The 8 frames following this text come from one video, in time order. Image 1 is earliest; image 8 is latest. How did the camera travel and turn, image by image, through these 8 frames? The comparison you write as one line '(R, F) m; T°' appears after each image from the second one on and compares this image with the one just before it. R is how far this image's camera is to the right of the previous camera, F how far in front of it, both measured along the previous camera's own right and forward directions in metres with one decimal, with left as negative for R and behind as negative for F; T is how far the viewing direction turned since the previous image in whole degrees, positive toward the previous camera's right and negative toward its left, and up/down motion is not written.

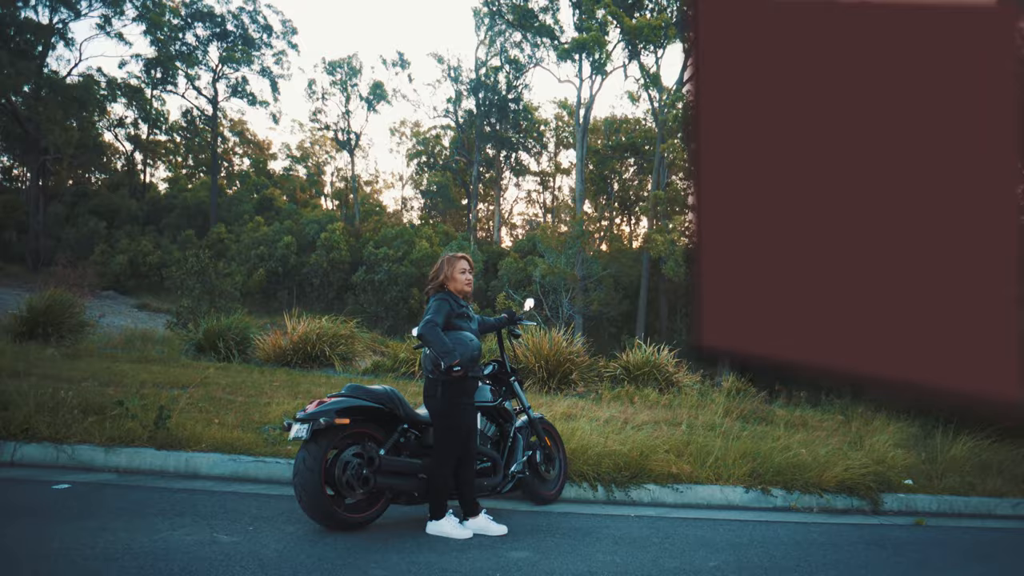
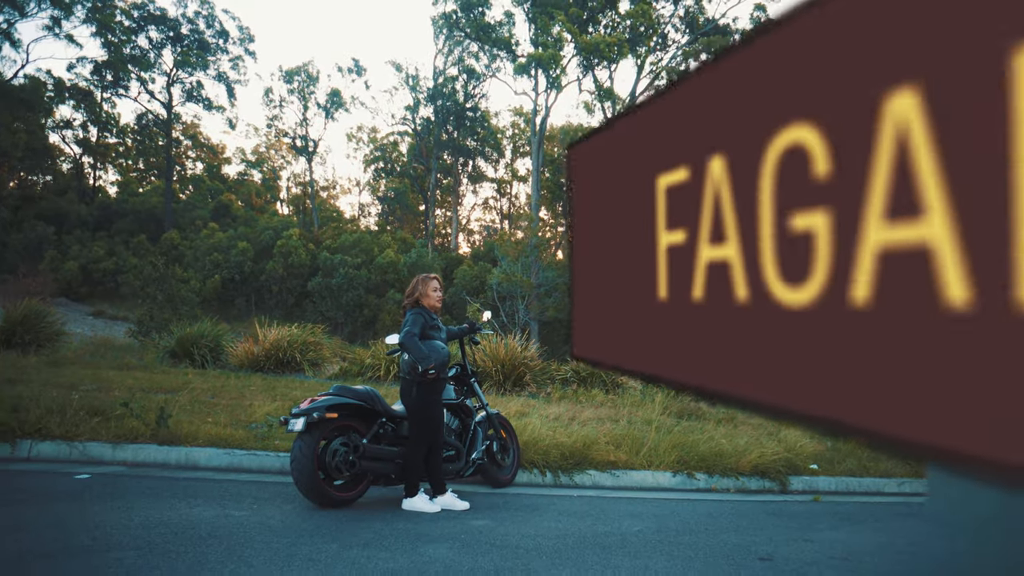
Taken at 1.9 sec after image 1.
(0.0, -1.0) m; +4°
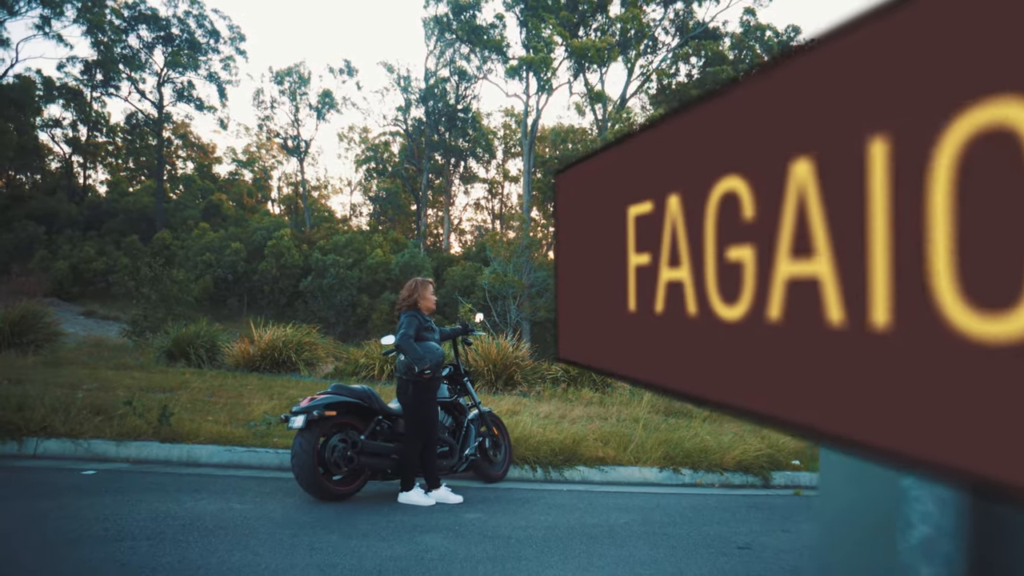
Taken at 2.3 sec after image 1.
(0.0, -0.3) m; +1°
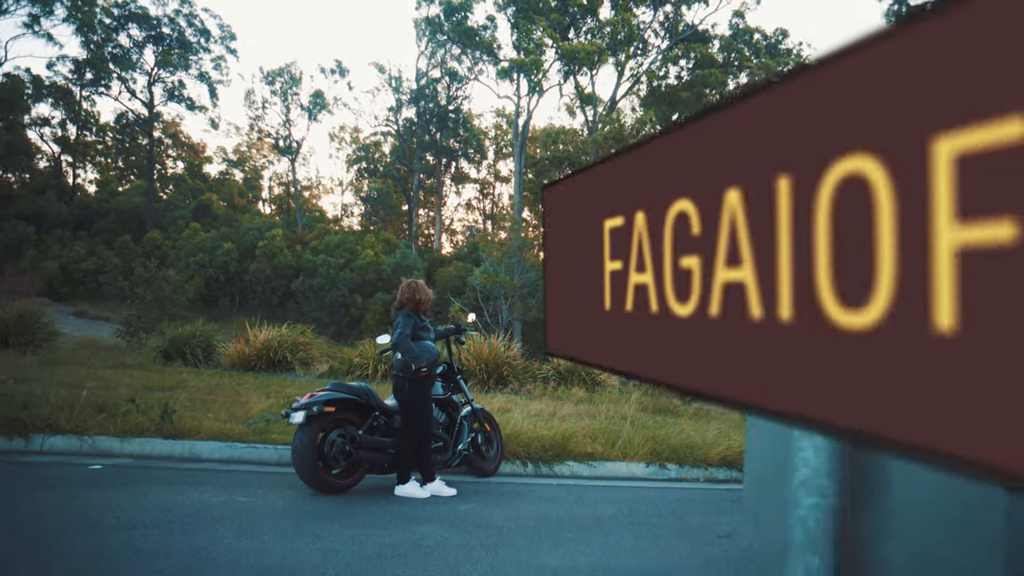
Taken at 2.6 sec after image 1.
(0.0, -0.3) m; +1°
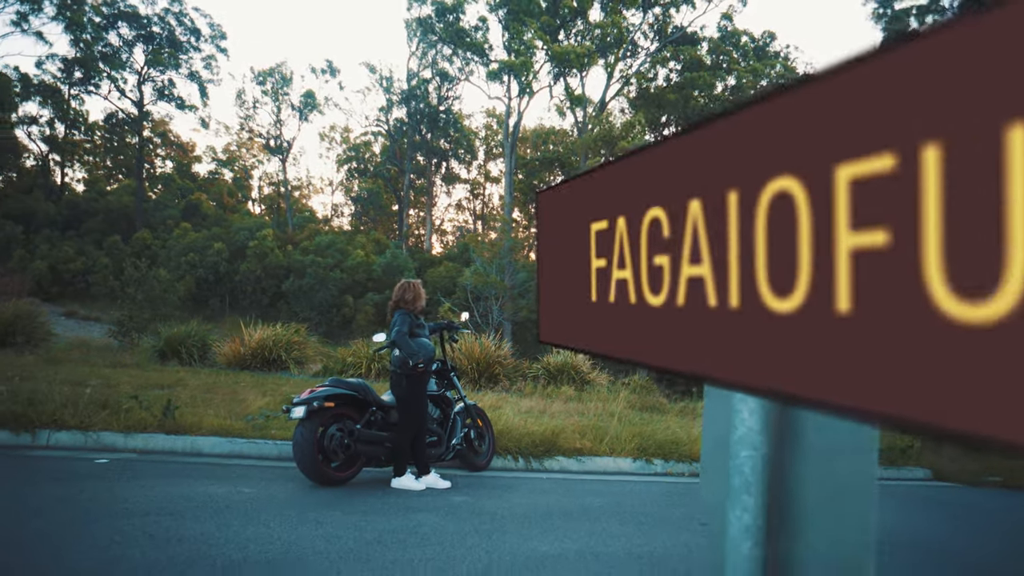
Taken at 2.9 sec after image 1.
(0.0, -0.3) m; +1°
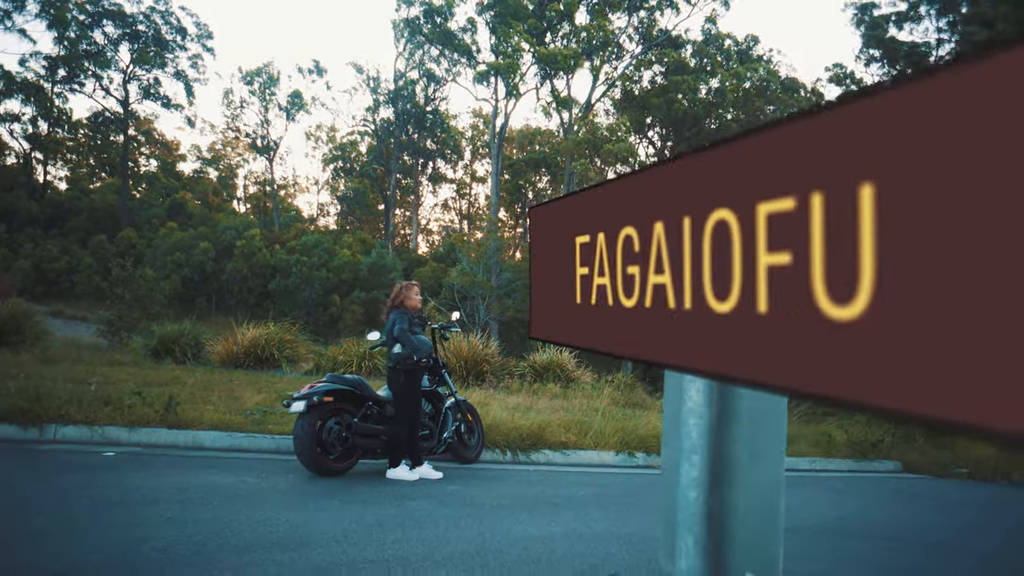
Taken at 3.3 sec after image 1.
(0.0, -0.4) m; +1°
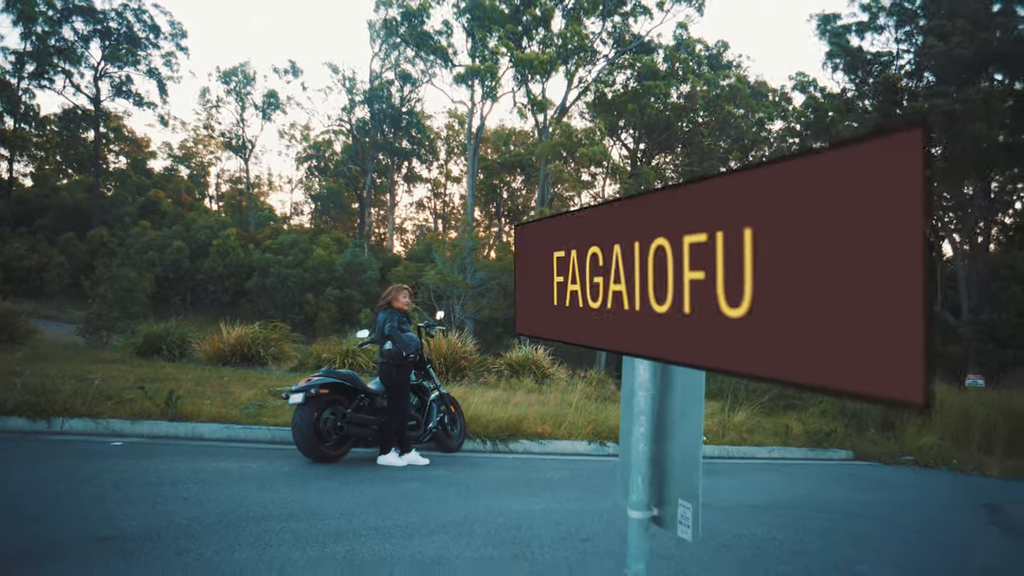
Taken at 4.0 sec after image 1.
(-0.1, -0.6) m; +2°
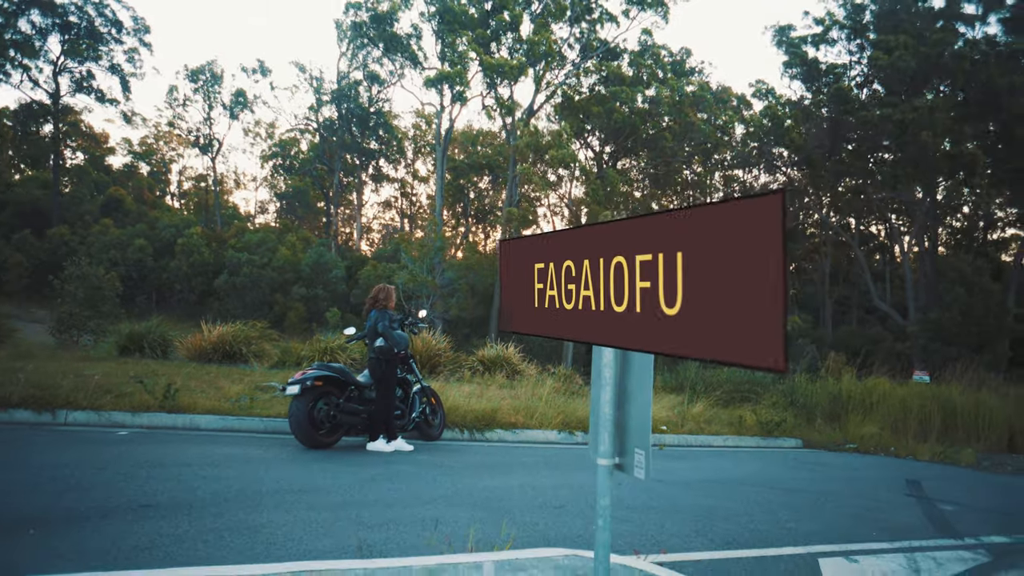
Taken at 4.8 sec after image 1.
(-0.2, -0.7) m; +3°
